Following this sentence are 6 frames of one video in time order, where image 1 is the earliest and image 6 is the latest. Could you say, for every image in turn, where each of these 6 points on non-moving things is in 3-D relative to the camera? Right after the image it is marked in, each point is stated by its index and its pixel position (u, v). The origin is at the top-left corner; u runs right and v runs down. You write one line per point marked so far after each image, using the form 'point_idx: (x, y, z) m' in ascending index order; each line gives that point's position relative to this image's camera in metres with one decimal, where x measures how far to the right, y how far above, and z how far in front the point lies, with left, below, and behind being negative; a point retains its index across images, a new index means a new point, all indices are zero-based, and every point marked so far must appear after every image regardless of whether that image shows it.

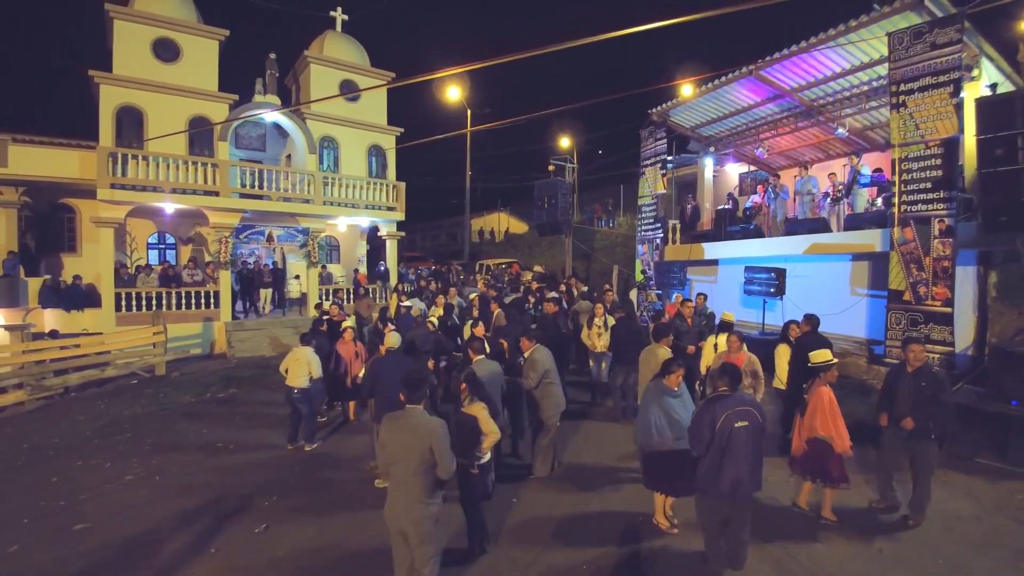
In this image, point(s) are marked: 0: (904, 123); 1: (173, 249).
0: (+12.6, +5.3, +9.9) m
1: (-19.8, +2.3, +17.9) m
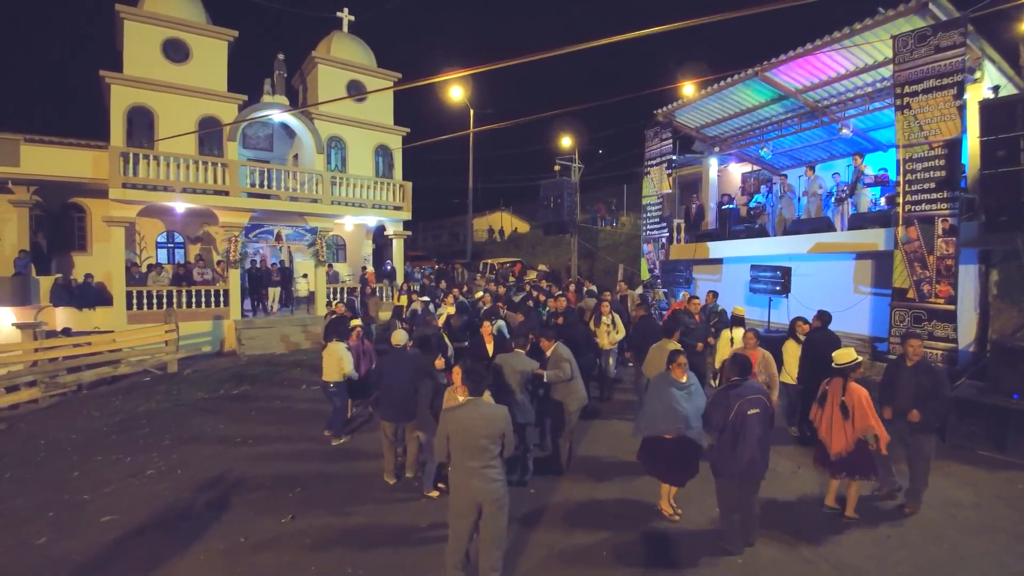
0: (+13.0, +5.4, +10.0) m
1: (-19.4, +2.4, +18.1) m
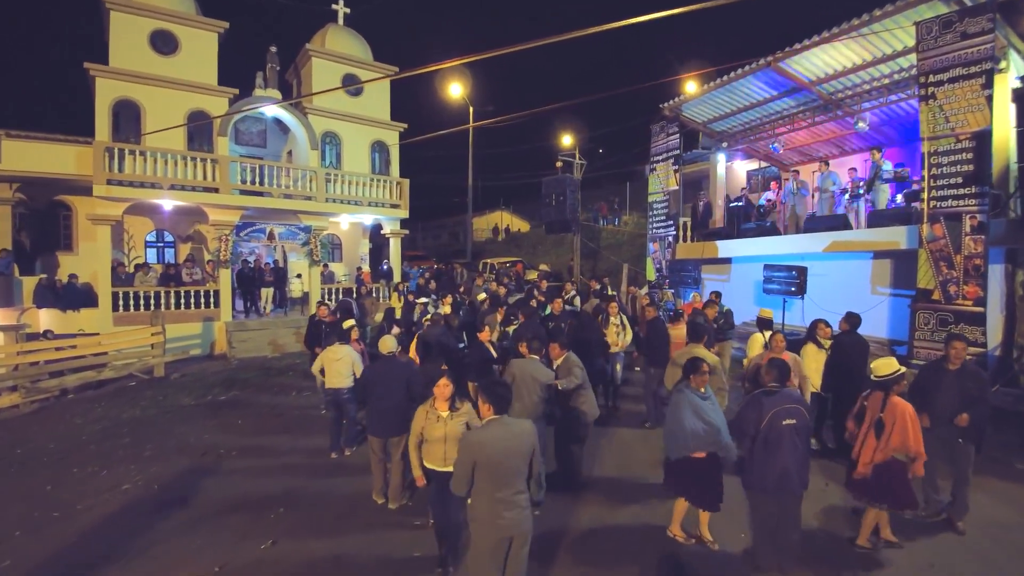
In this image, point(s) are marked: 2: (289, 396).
0: (+13.0, +5.3, +9.5) m
1: (-19.4, +2.3, +17.5) m
2: (-8.5, -4.1, +11.7) m
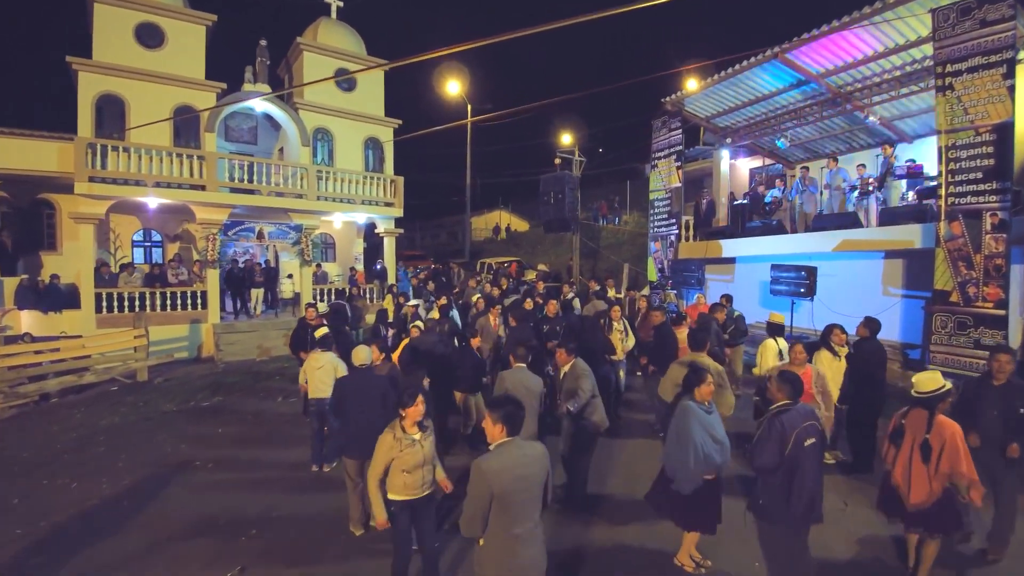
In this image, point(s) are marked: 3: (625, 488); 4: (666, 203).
0: (+12.9, +5.3, +9.0) m
1: (-19.6, +2.3, +17.0) m
2: (-8.7, -4.2, +11.2) m
3: (+2.3, -4.1, +6.3) m
4: (+7.7, +4.3, +15.3) m
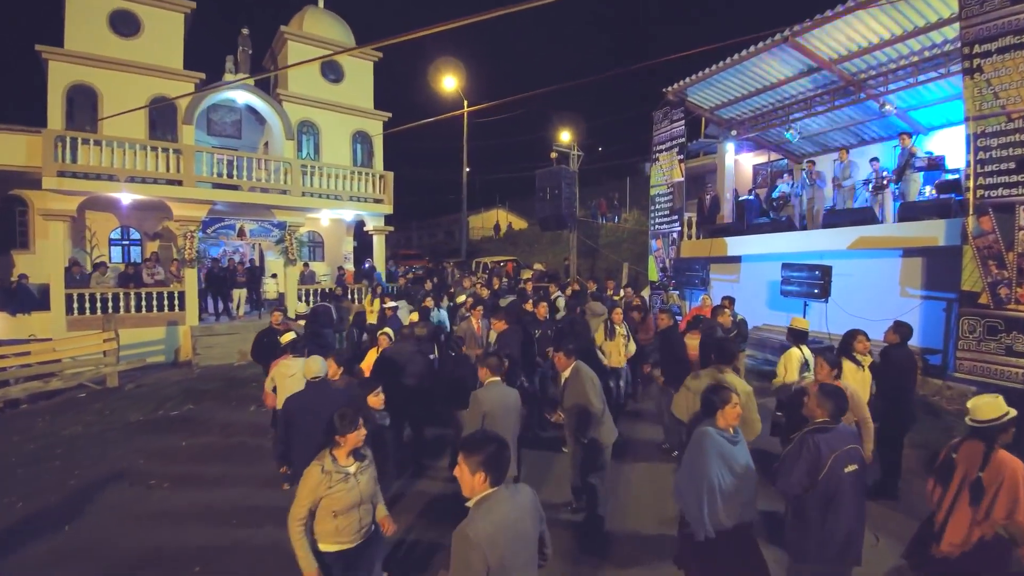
0: (+12.6, +5.3, +8.3) m
1: (-19.8, +2.3, +16.3) m
2: (-9.0, -4.2, +10.5) m
3: (+2.0, -4.1, +5.6) m
4: (+7.4, +4.3, +14.6) m
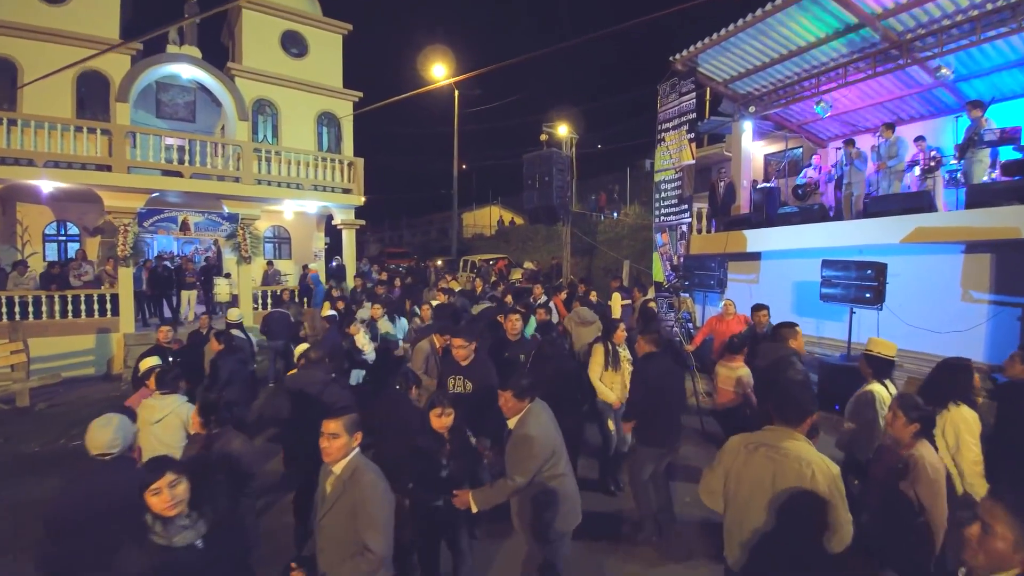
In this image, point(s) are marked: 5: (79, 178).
0: (+11.9, +5.2, +6.3) m
1: (-20.5, +2.2, +14.4) m
2: (-9.6, -4.3, +8.6) m
3: (+1.3, -4.2, +3.7) m
4: (+6.7, +4.2, +12.7) m
5: (-16.5, +4.2, +11.7) m
